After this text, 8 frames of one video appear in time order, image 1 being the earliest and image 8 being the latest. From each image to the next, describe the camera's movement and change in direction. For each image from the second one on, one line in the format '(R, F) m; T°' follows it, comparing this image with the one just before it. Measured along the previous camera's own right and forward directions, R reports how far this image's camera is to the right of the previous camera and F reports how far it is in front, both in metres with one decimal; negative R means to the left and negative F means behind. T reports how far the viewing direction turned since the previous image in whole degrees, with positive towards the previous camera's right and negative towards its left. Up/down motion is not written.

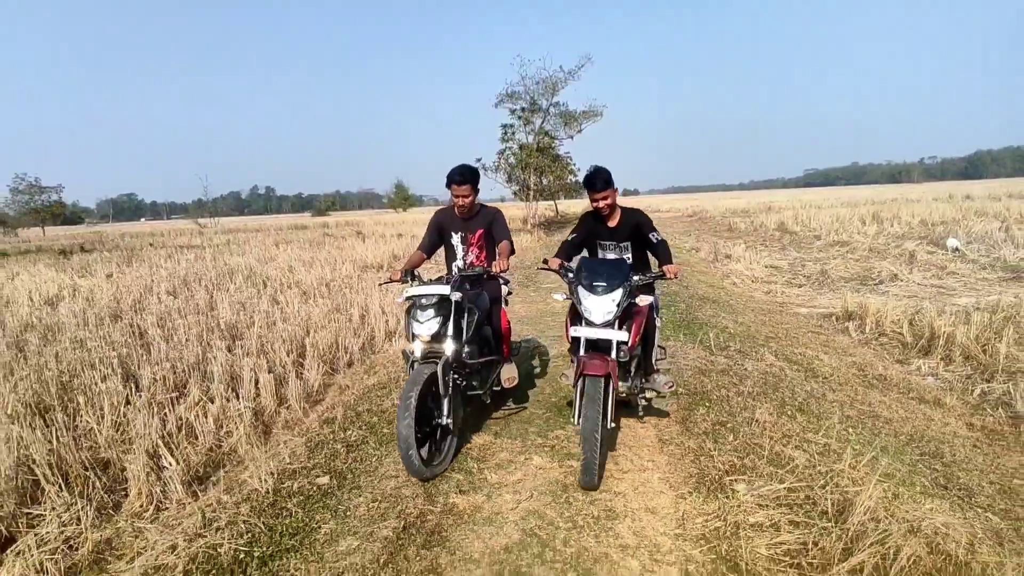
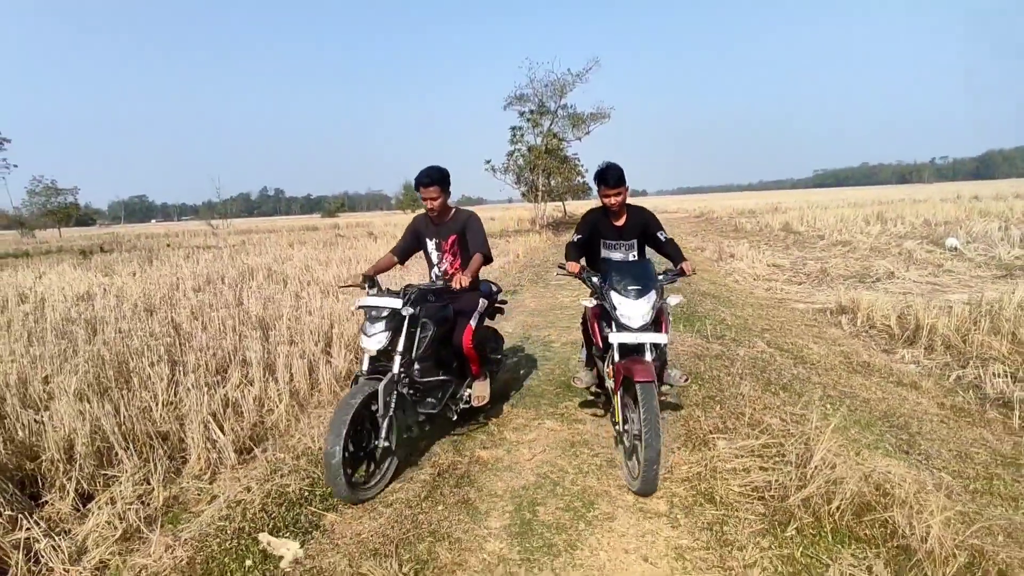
(0.0, -0.4) m; -1°
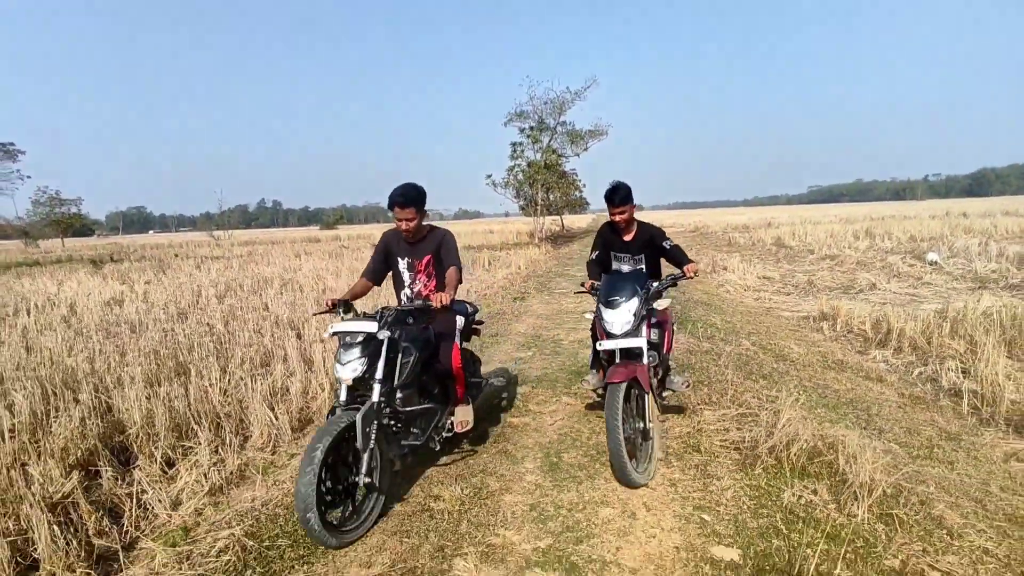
(-0.2, -0.6) m; 0°
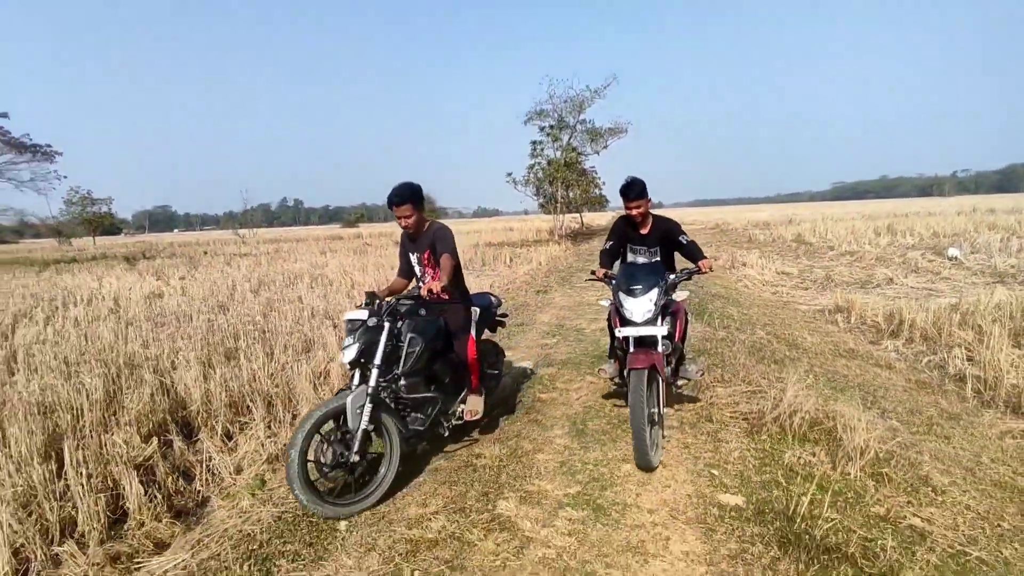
(-0.1, -0.4) m; -2°
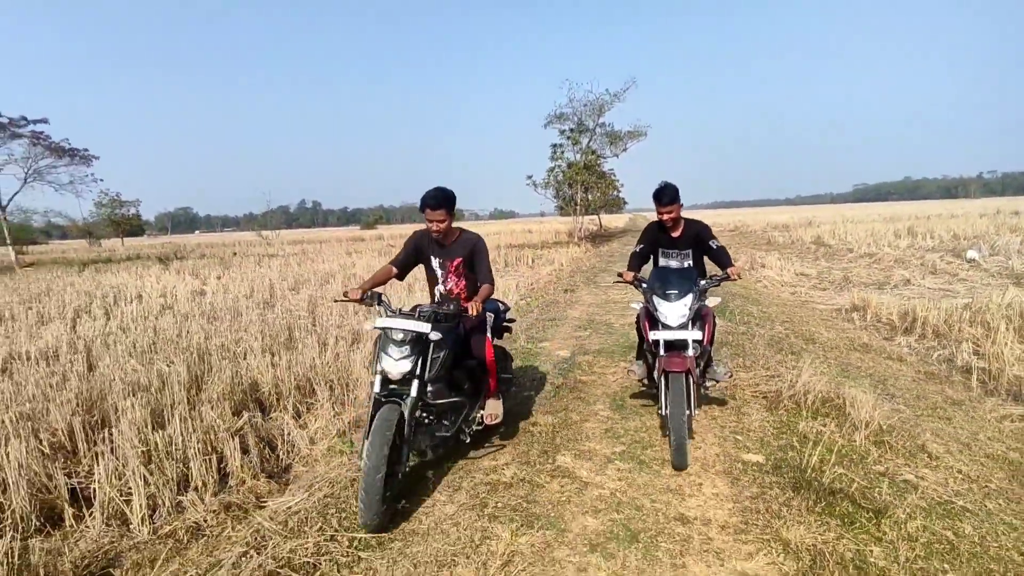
(-0.2, -0.5) m; -2°
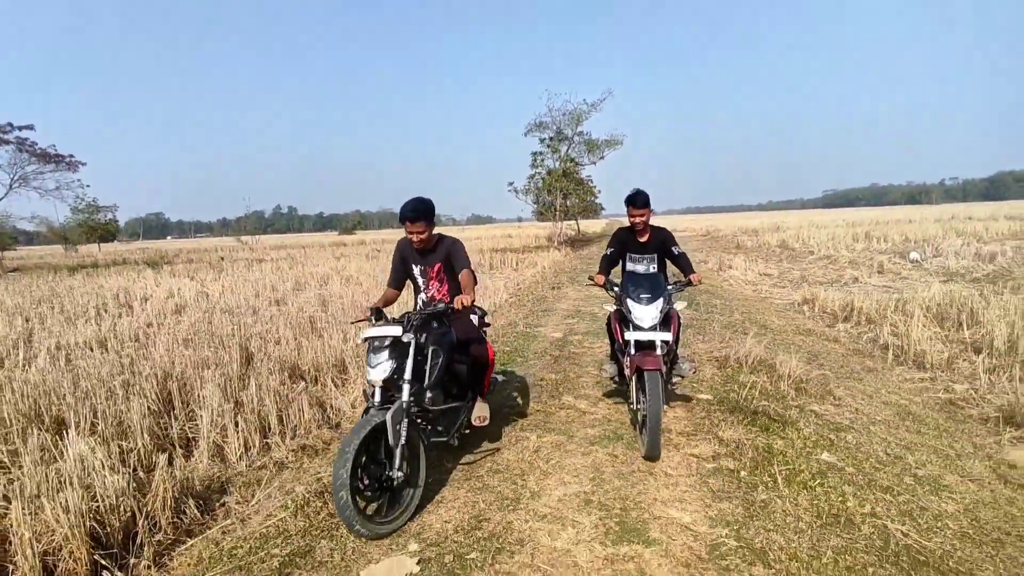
(-0.3, -1.0) m; +2°
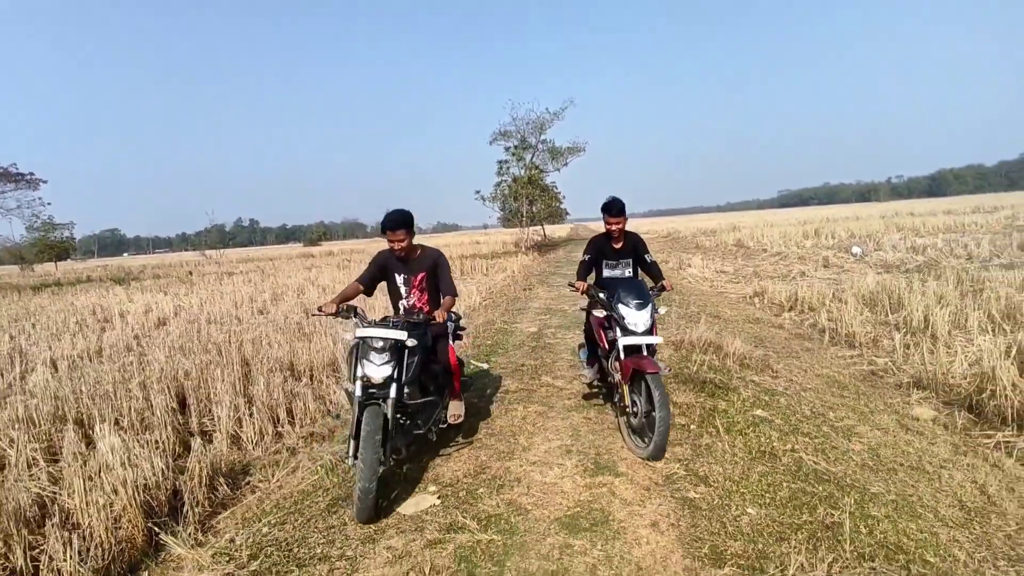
(-0.1, -0.6) m; +3°
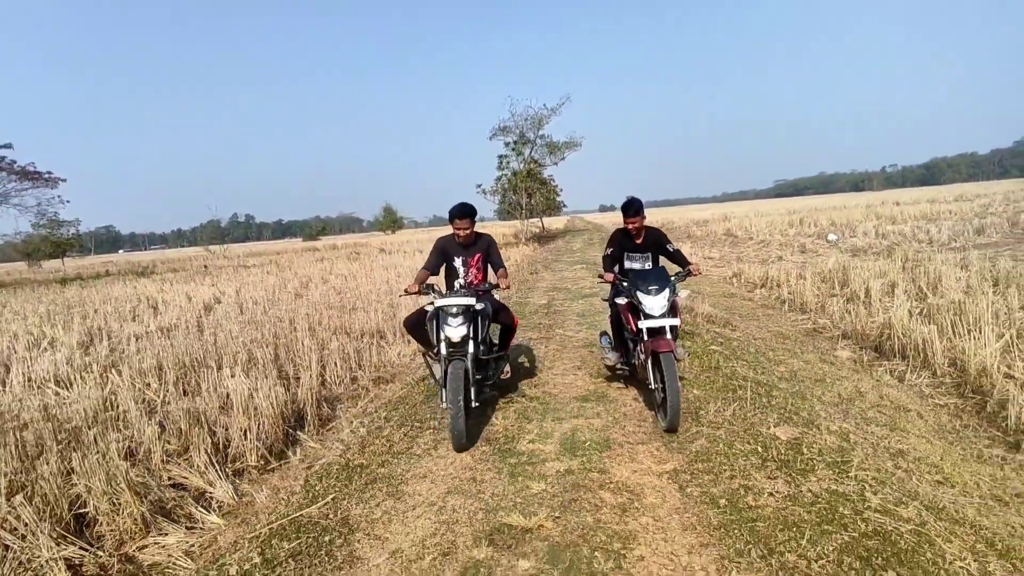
(-0.2, -1.5) m; 0°
